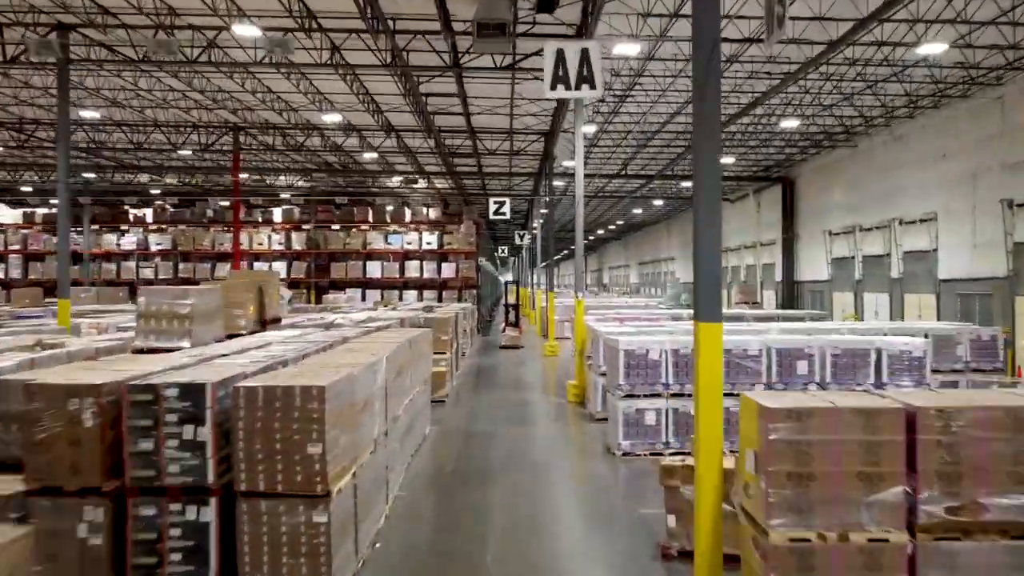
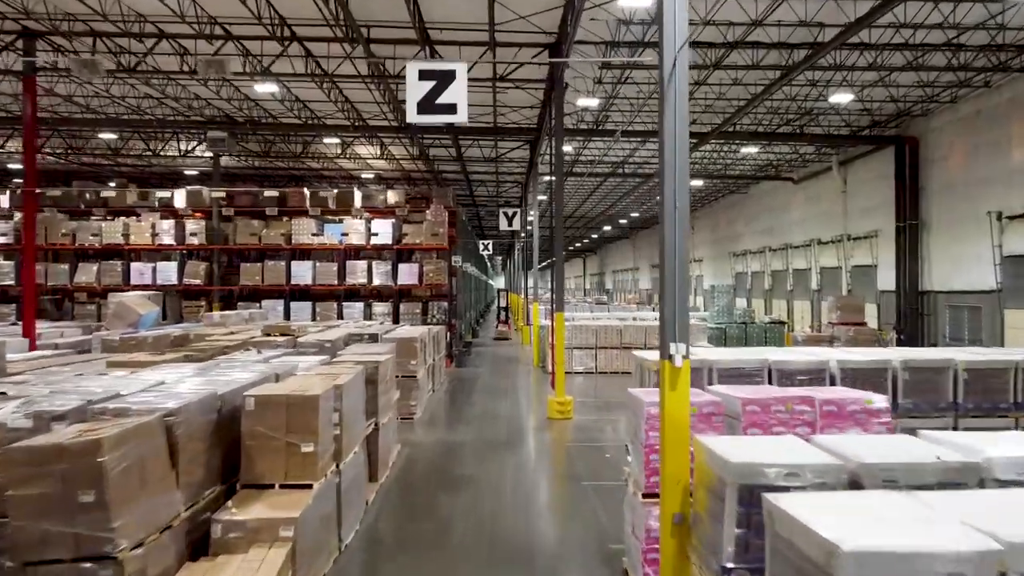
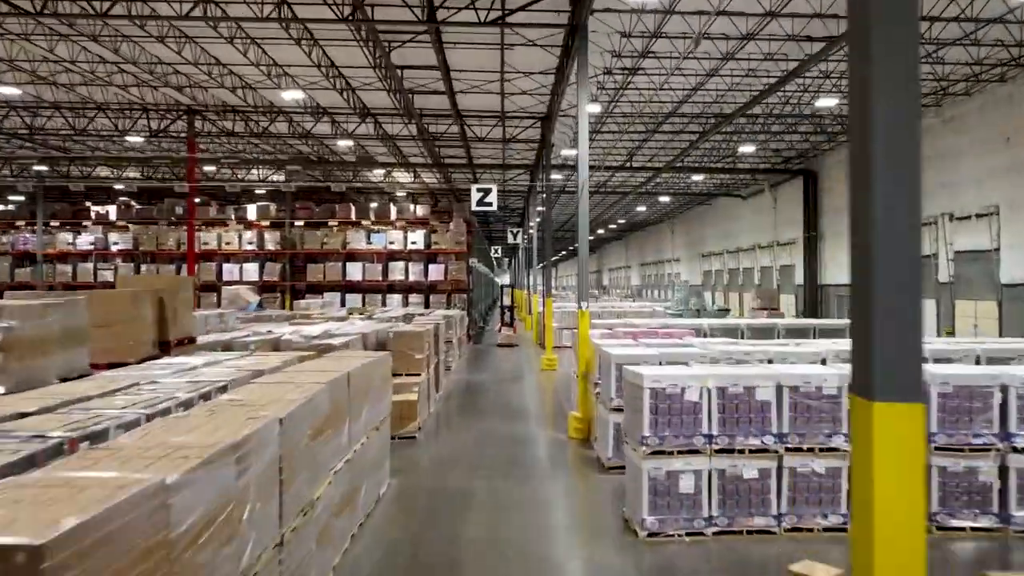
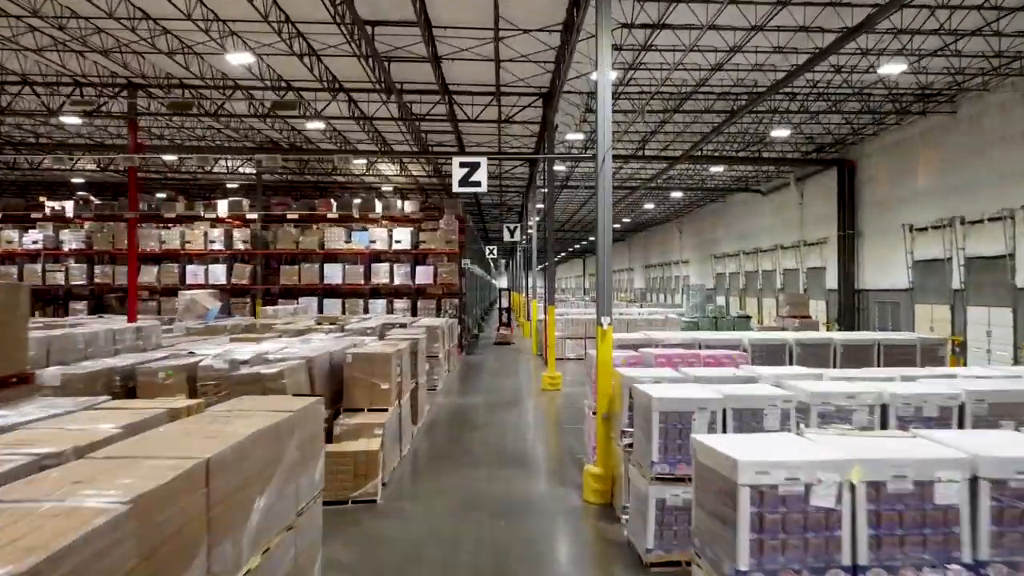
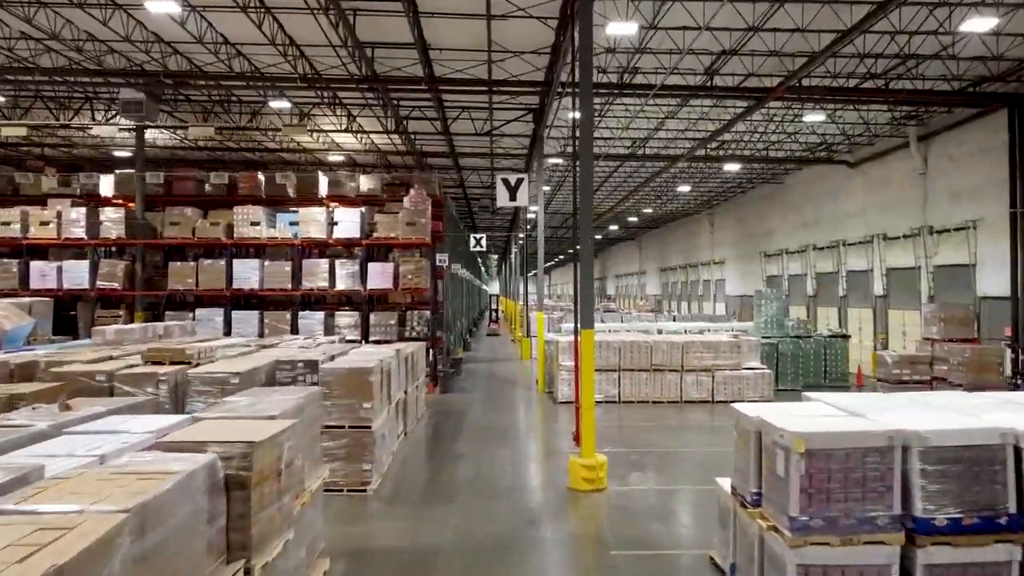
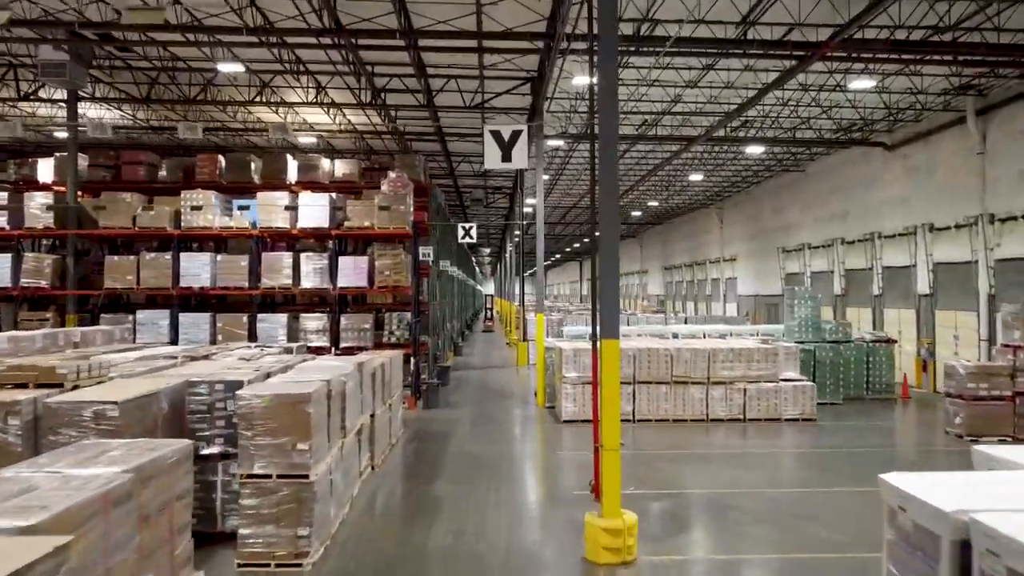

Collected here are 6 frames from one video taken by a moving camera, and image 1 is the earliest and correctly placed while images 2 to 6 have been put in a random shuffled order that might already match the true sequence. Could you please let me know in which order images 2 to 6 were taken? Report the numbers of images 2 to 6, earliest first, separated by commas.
3, 4, 2, 5, 6
